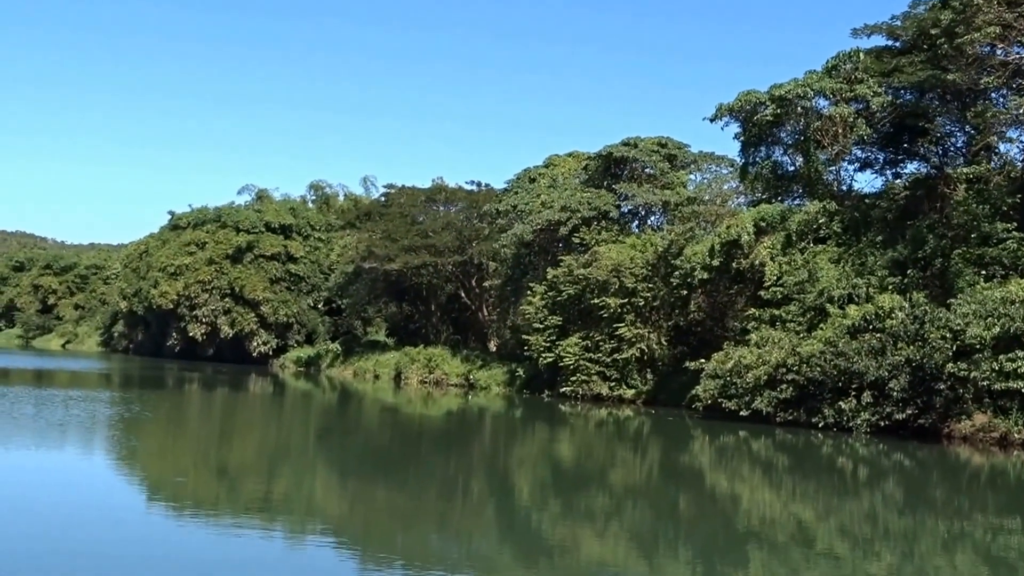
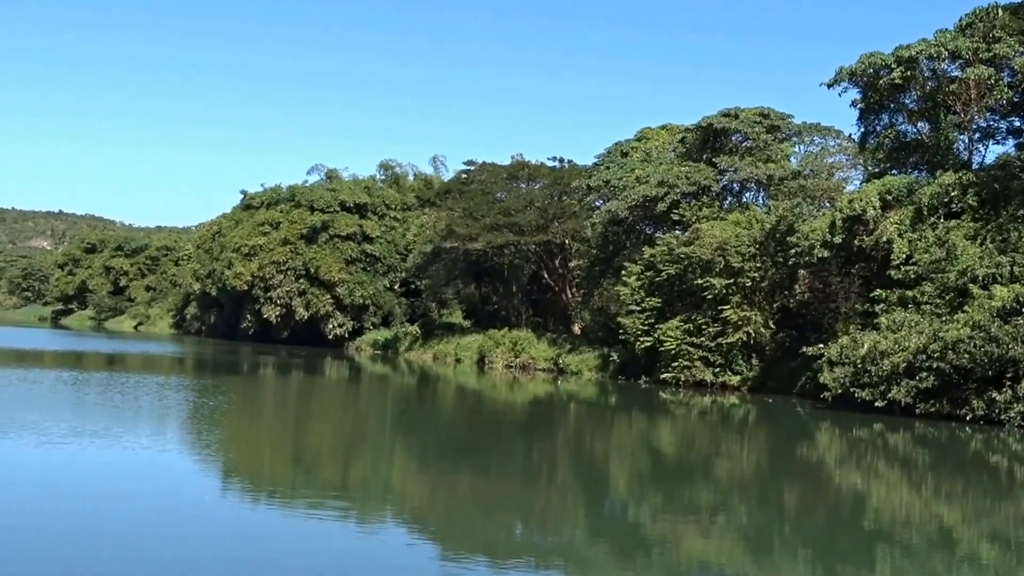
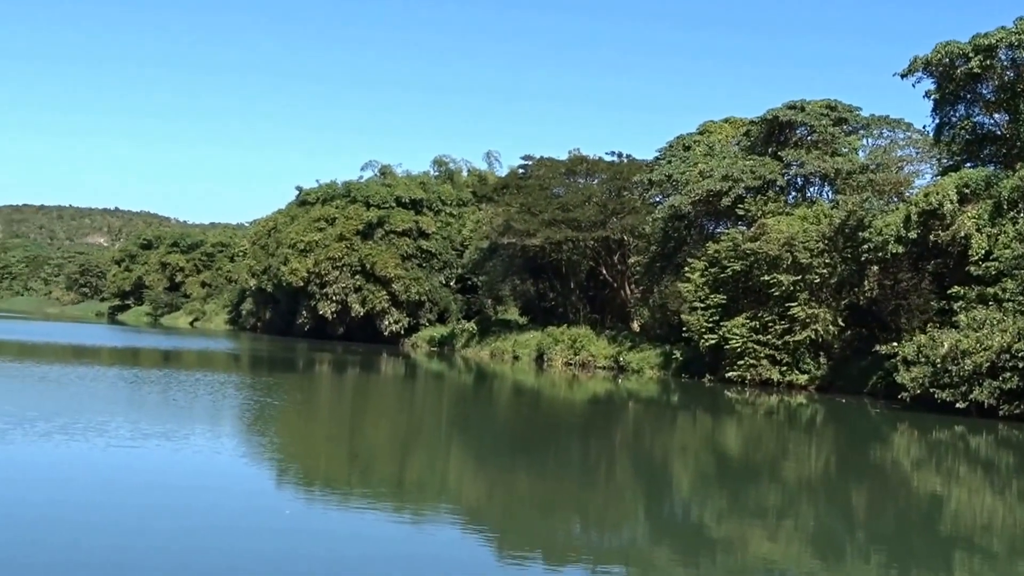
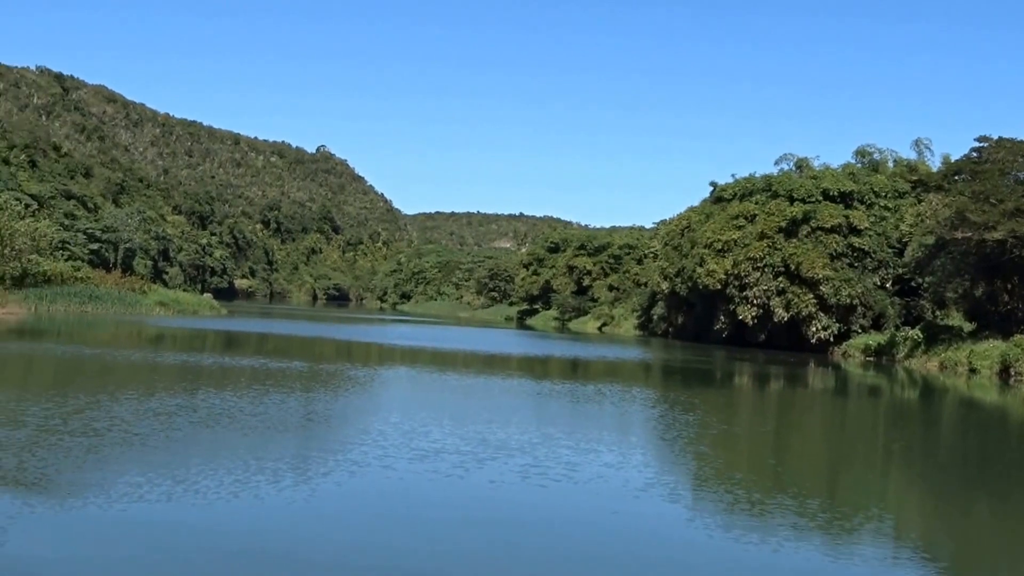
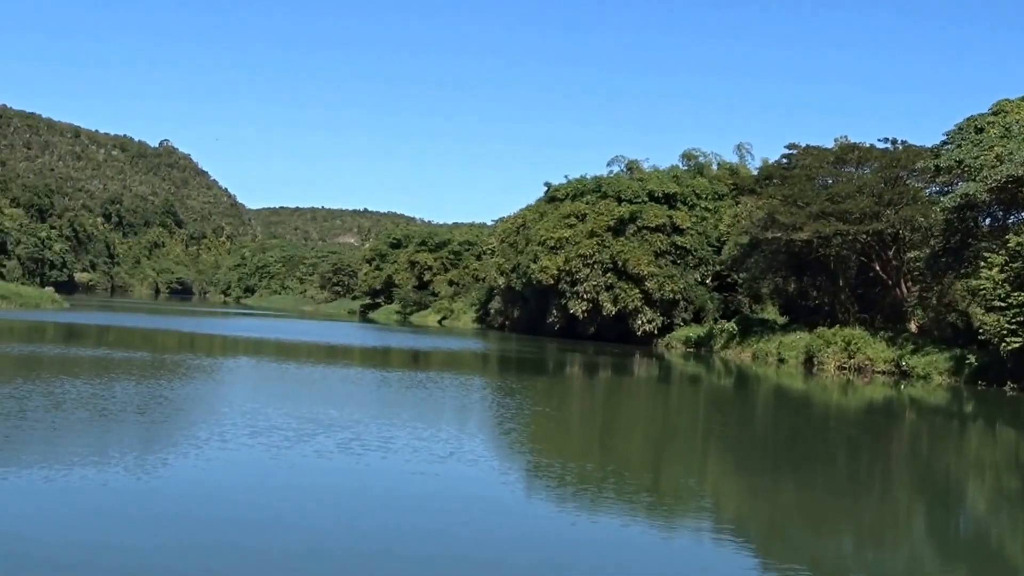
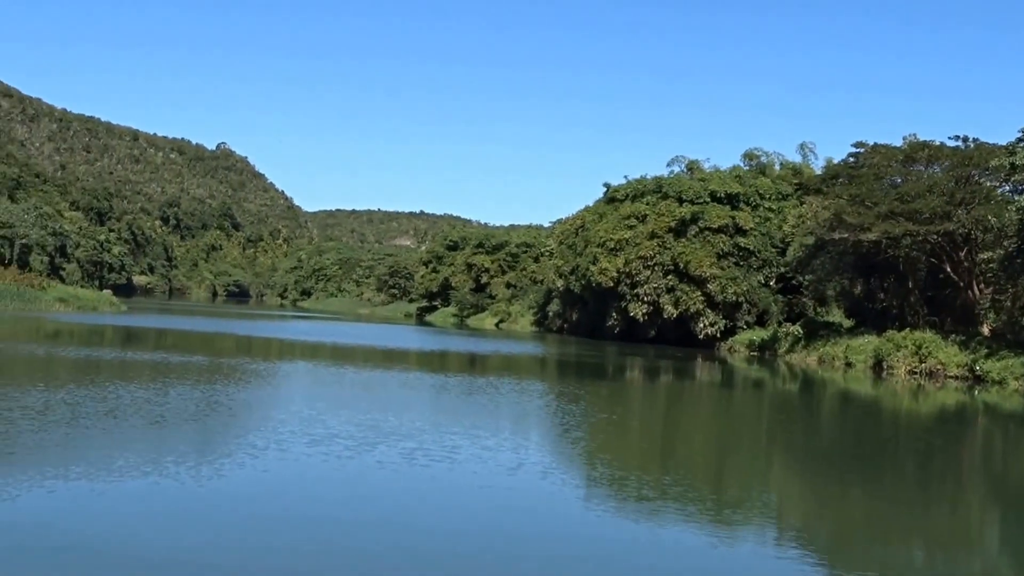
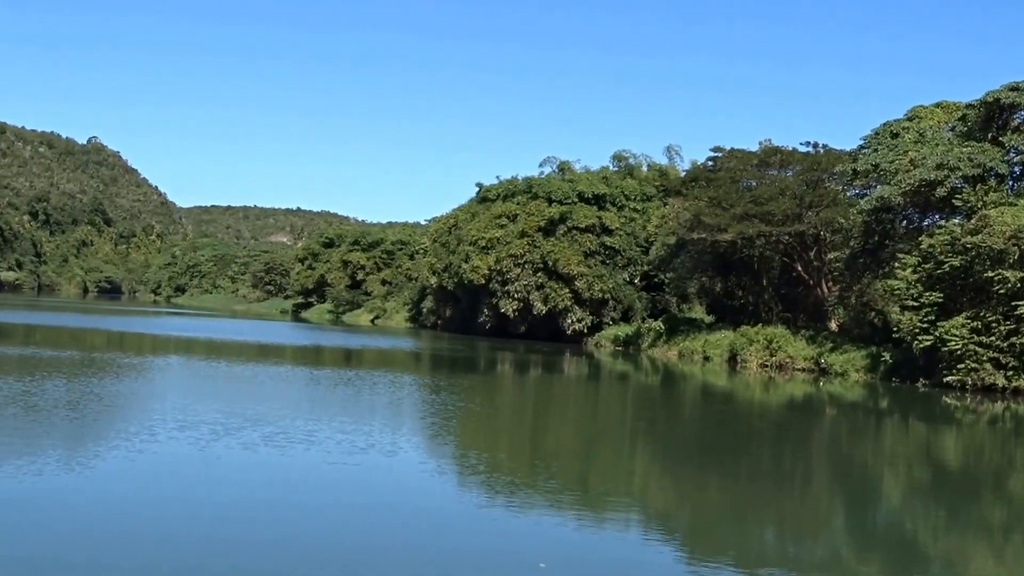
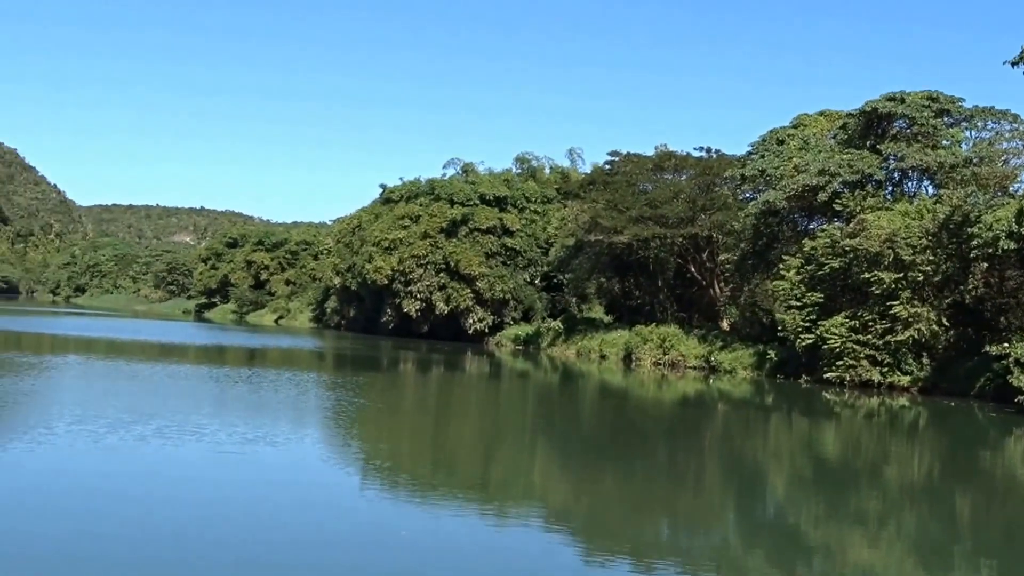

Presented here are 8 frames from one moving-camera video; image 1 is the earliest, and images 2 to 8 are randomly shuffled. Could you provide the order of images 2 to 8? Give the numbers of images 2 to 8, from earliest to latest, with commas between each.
2, 3, 8, 7, 5, 6, 4
